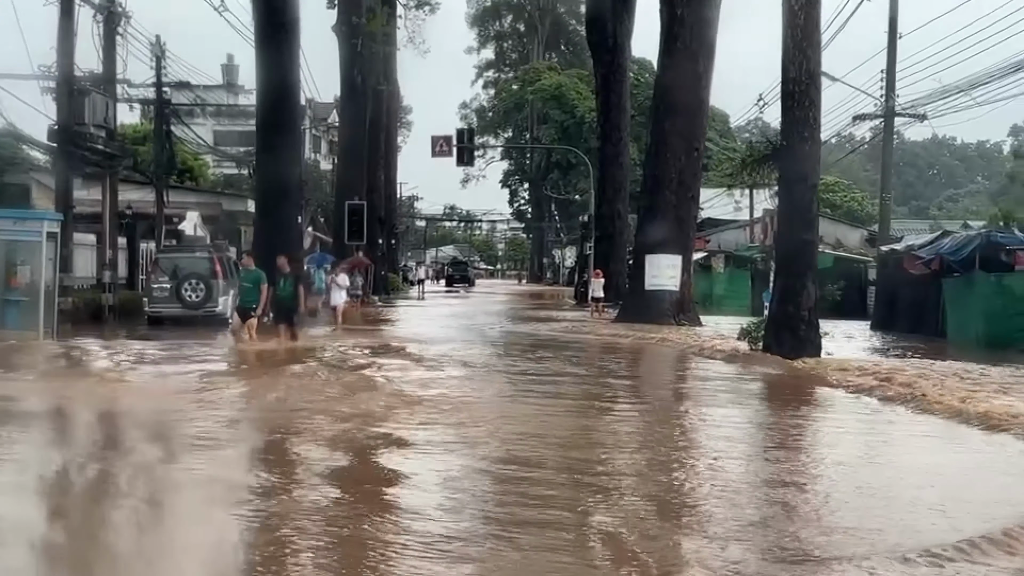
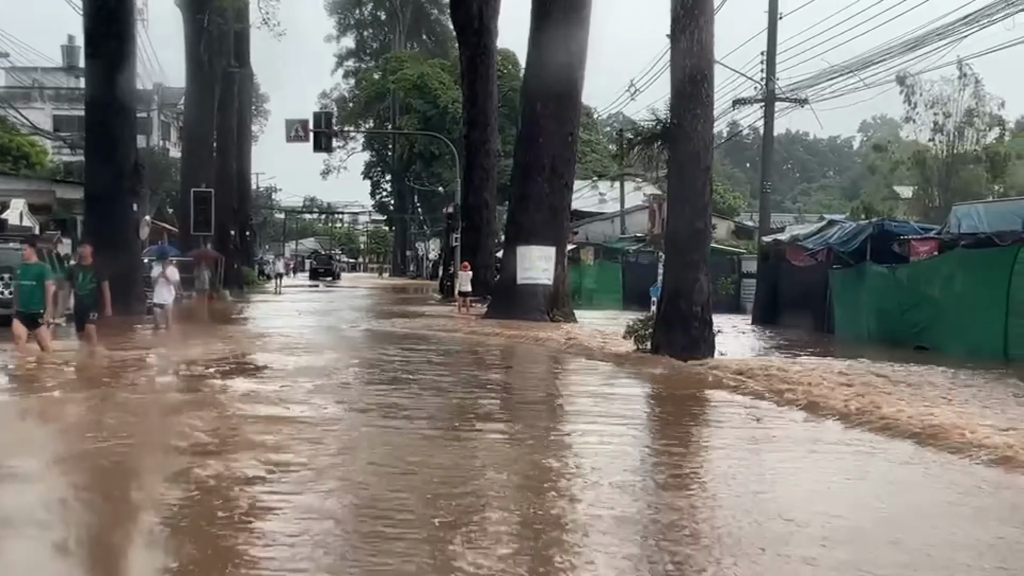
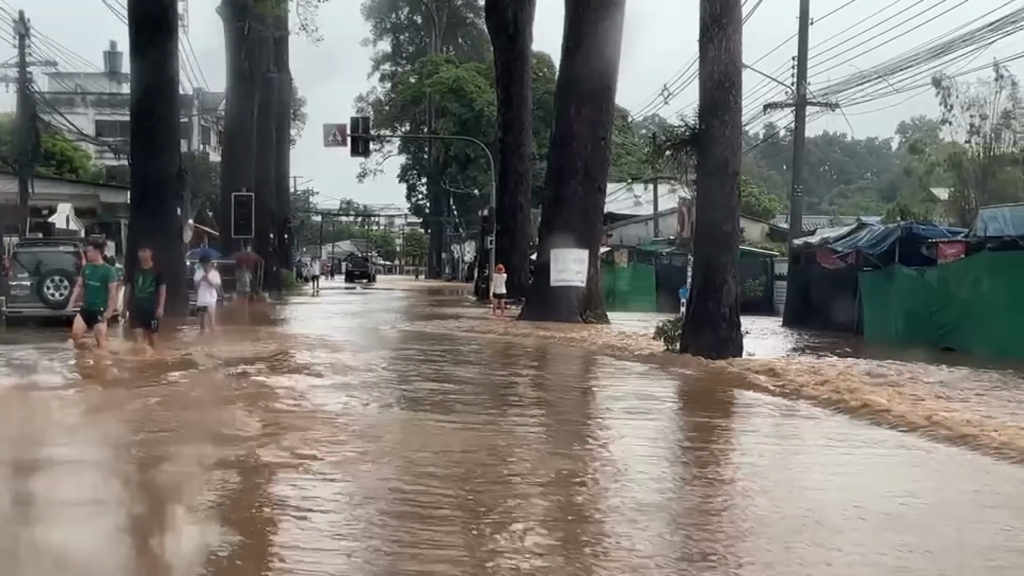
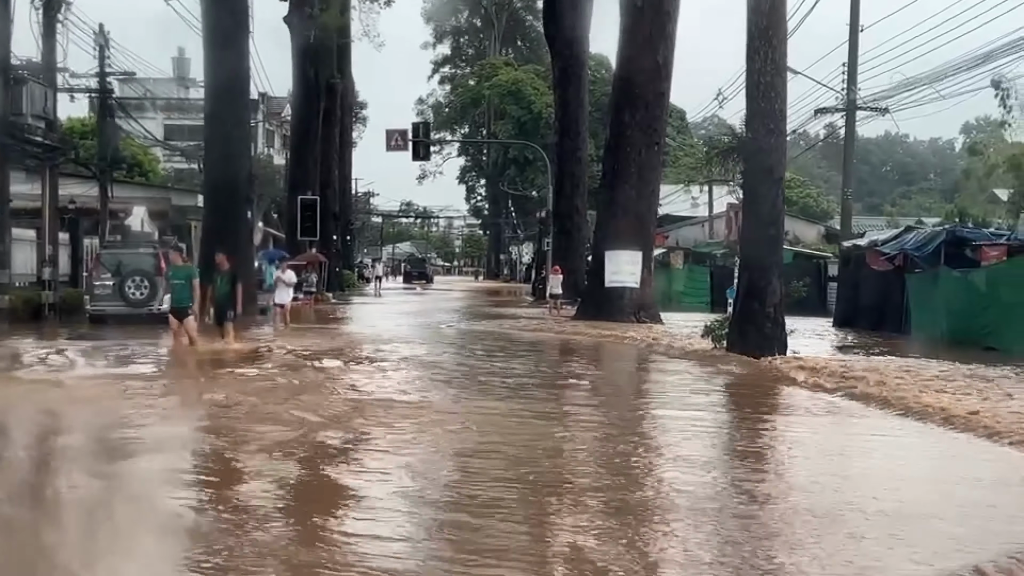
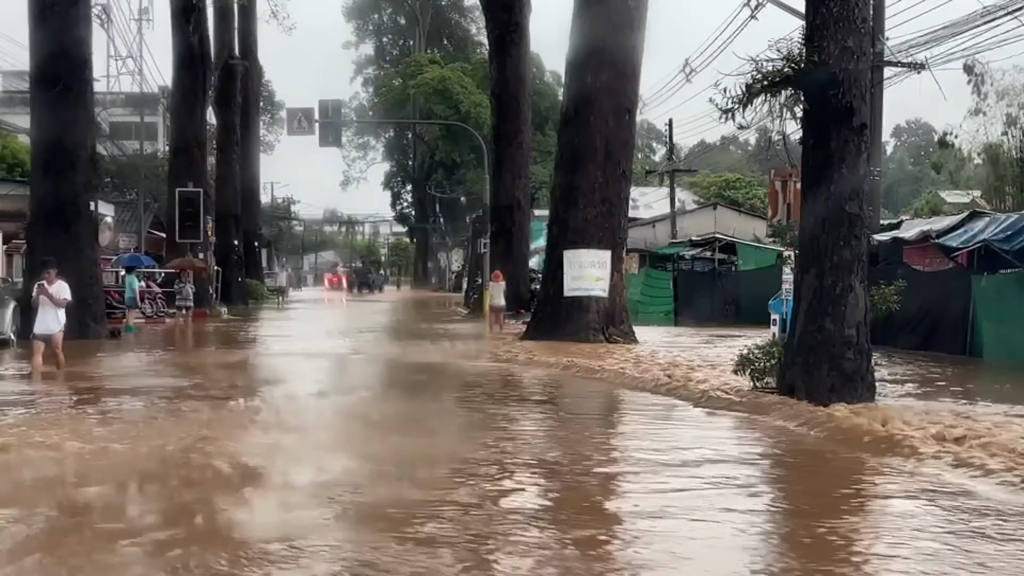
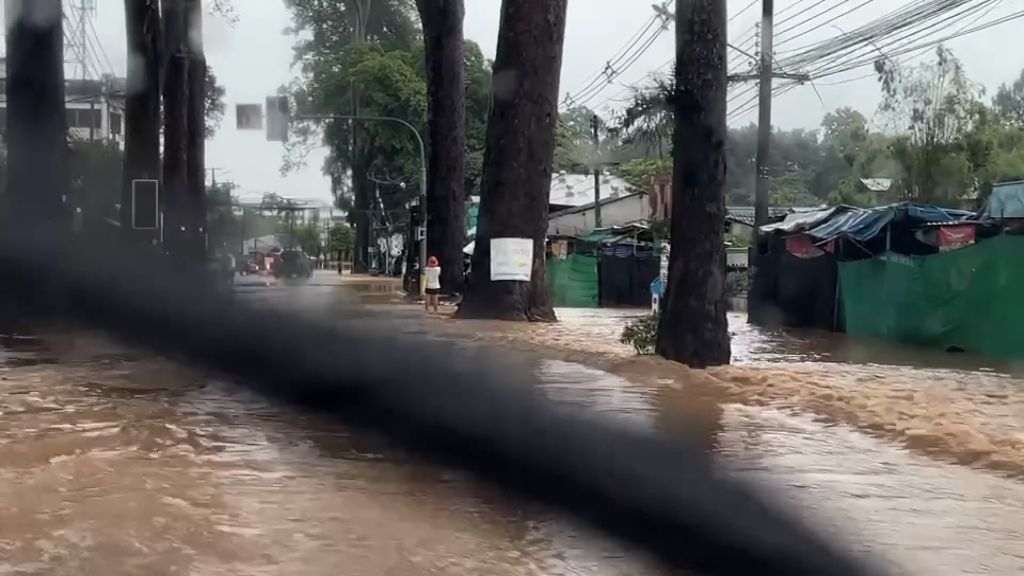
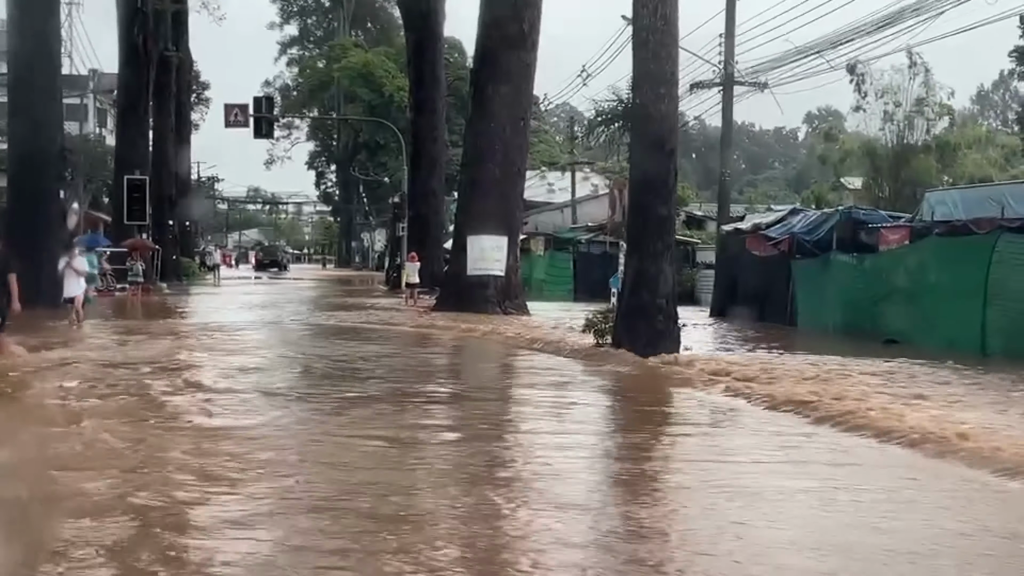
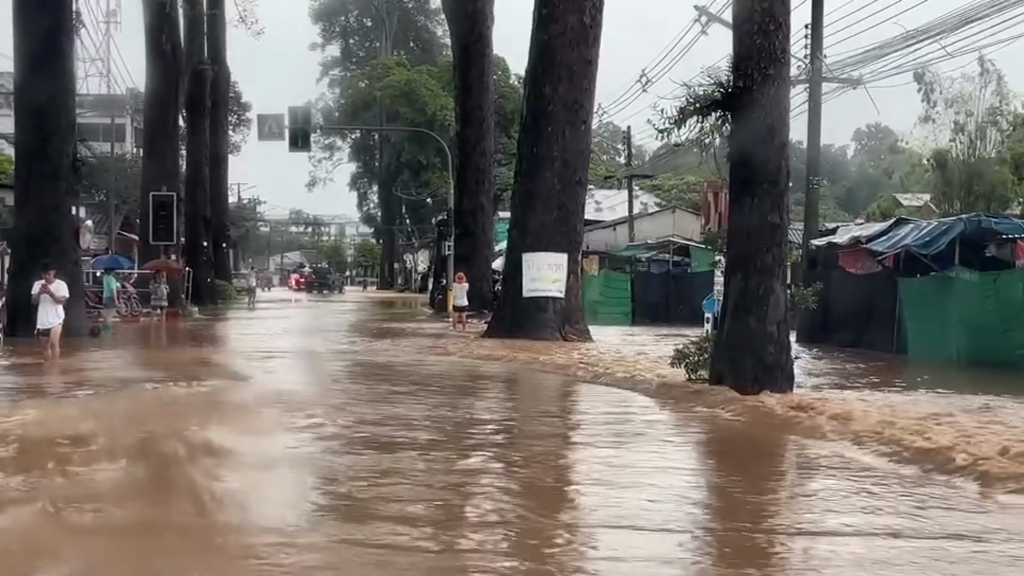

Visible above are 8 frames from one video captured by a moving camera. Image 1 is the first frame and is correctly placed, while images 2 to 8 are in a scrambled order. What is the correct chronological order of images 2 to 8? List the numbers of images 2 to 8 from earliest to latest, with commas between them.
4, 3, 2, 7, 6, 8, 5
